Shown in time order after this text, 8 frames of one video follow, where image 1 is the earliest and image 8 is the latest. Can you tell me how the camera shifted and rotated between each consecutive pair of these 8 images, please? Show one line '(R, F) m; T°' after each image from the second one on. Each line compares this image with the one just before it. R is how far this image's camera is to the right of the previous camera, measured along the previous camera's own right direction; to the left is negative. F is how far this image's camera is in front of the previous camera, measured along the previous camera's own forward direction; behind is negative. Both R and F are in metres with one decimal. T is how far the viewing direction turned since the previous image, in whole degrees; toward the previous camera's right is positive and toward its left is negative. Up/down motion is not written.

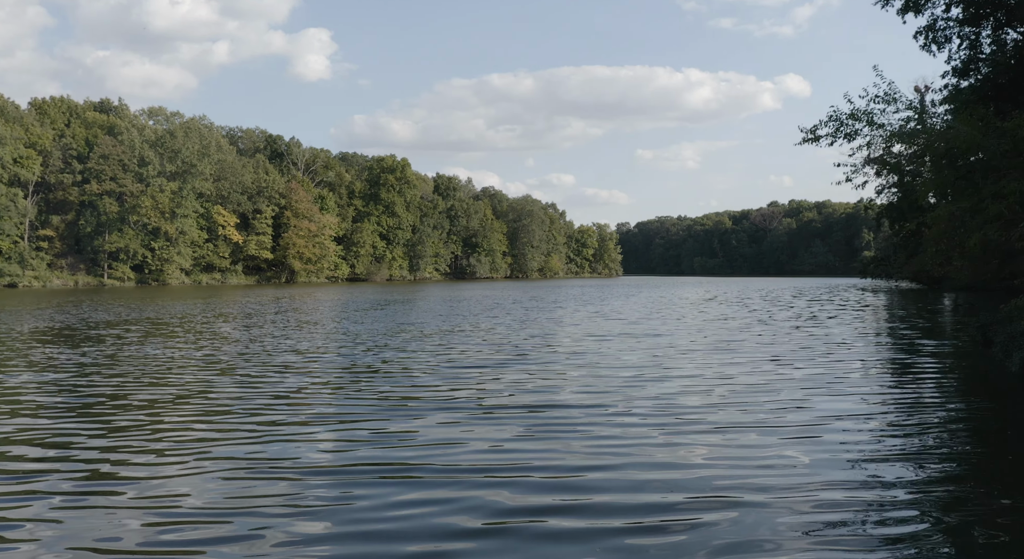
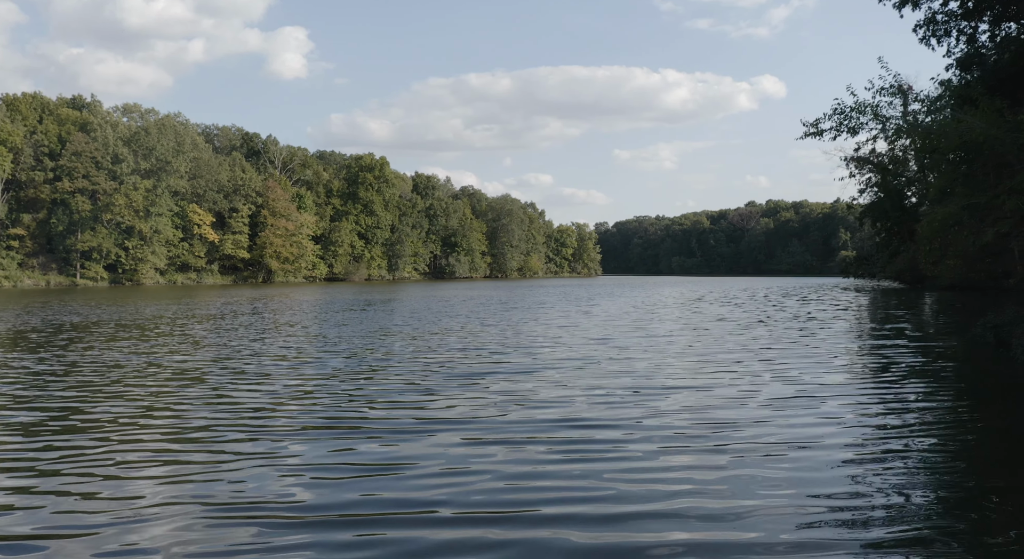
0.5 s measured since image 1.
(-0.2, +0.5) m; +1°
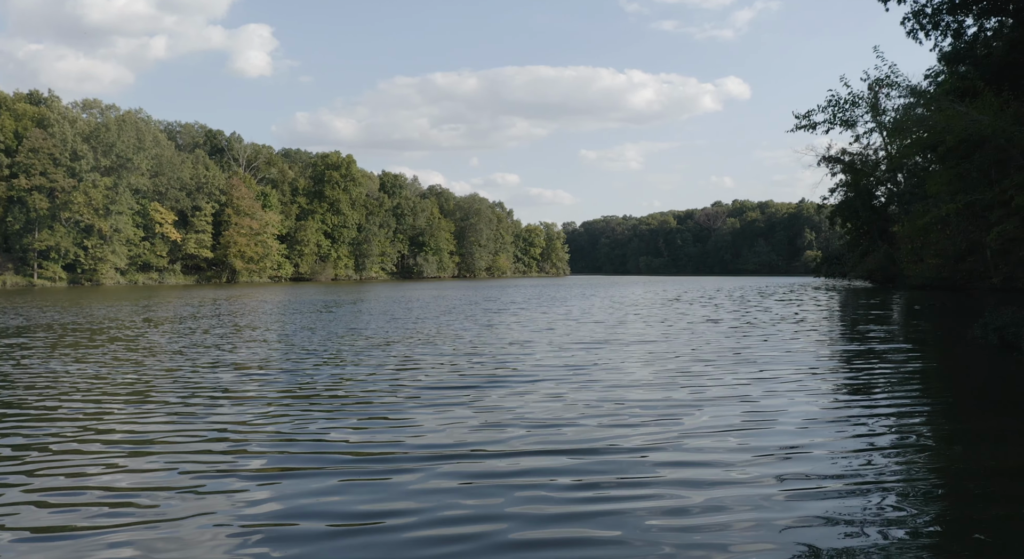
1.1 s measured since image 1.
(-0.2, +0.6) m; +2°
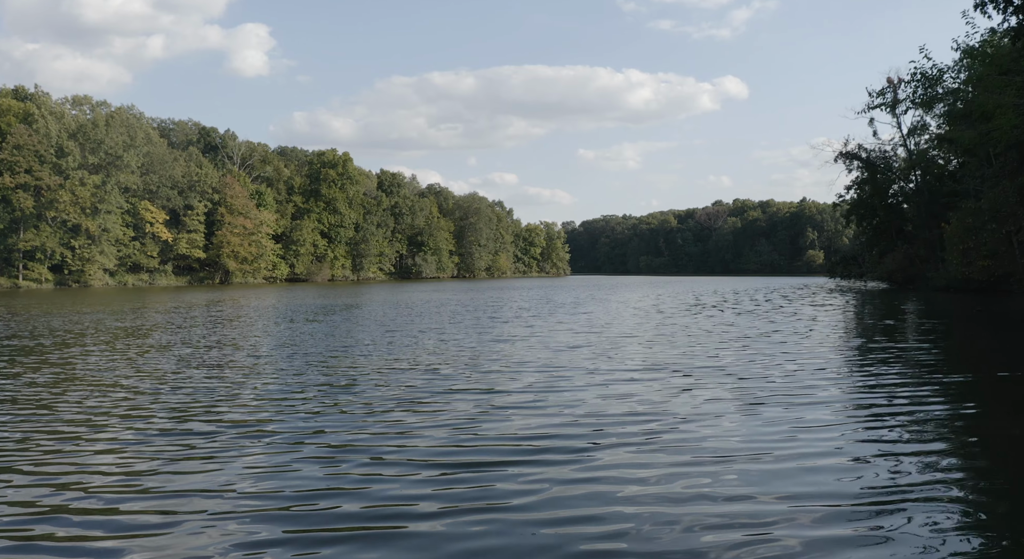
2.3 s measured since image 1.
(-0.3, +1.8) m; 0°
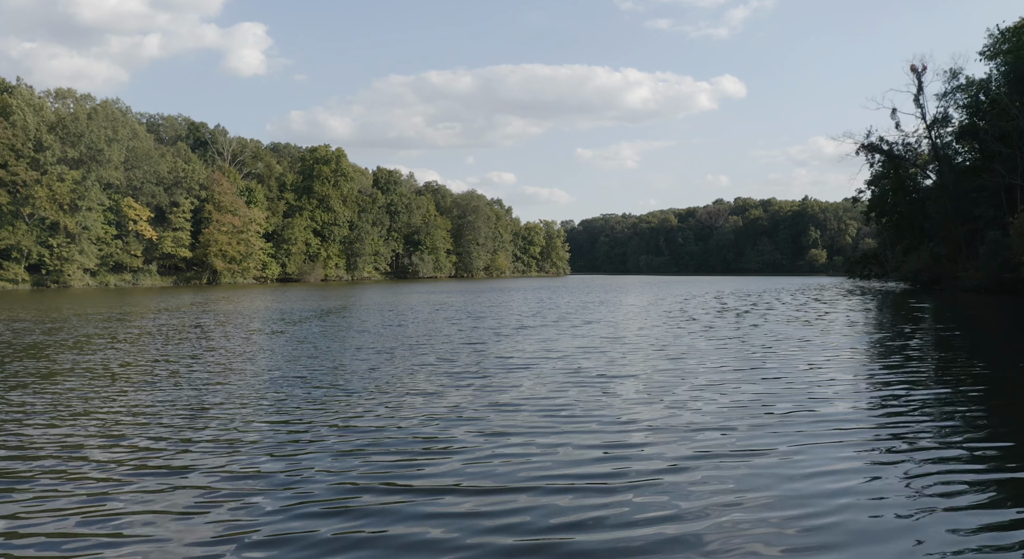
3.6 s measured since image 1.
(-0.2, +2.4) m; 0°
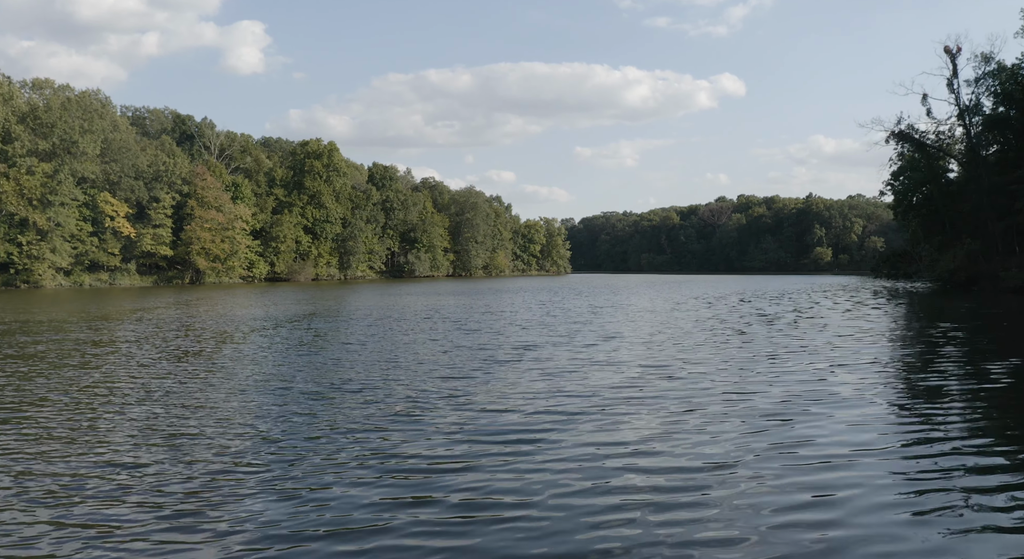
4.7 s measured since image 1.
(0.0, +3.0) m; 0°
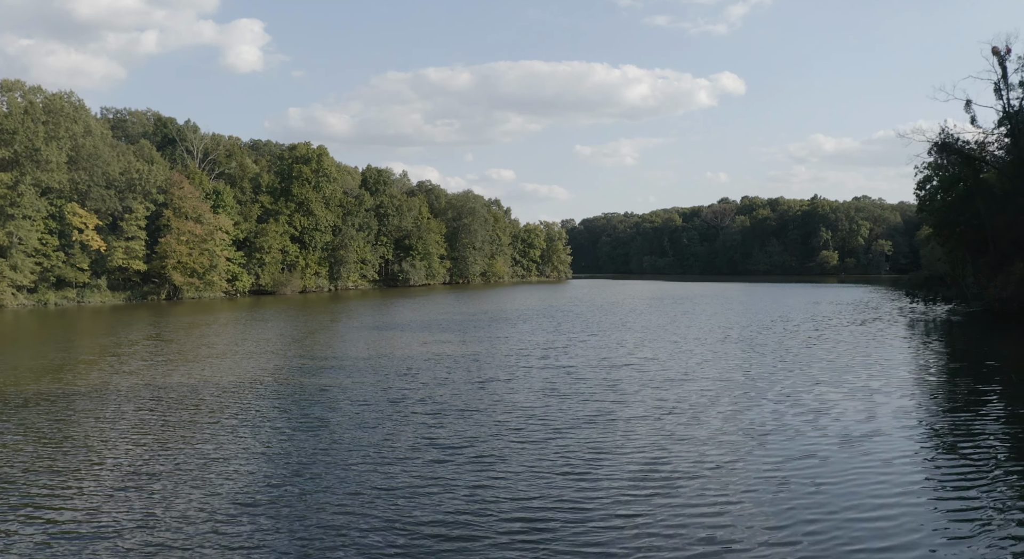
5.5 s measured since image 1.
(0.0, +3.6) m; 0°
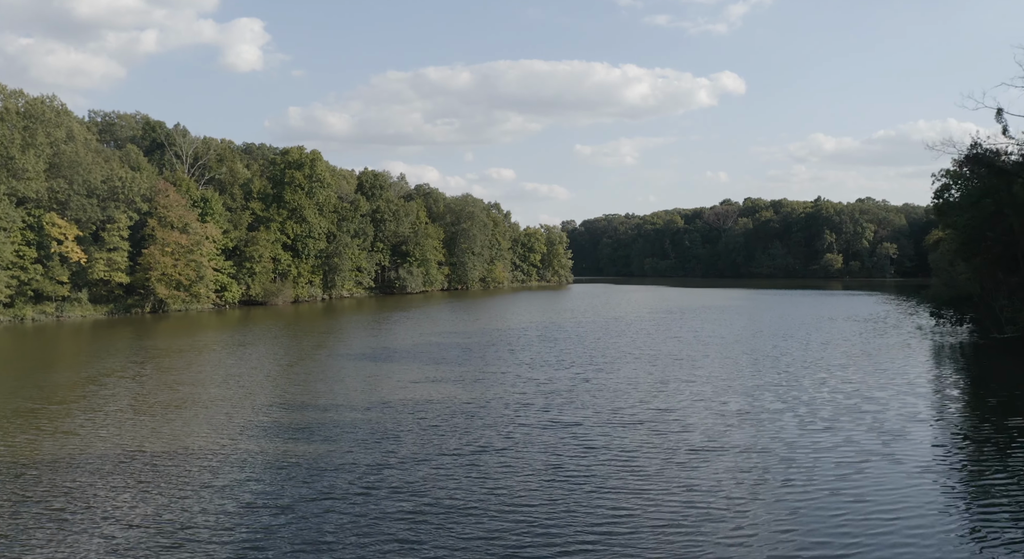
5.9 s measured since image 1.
(0.0, +2.1) m; 0°
